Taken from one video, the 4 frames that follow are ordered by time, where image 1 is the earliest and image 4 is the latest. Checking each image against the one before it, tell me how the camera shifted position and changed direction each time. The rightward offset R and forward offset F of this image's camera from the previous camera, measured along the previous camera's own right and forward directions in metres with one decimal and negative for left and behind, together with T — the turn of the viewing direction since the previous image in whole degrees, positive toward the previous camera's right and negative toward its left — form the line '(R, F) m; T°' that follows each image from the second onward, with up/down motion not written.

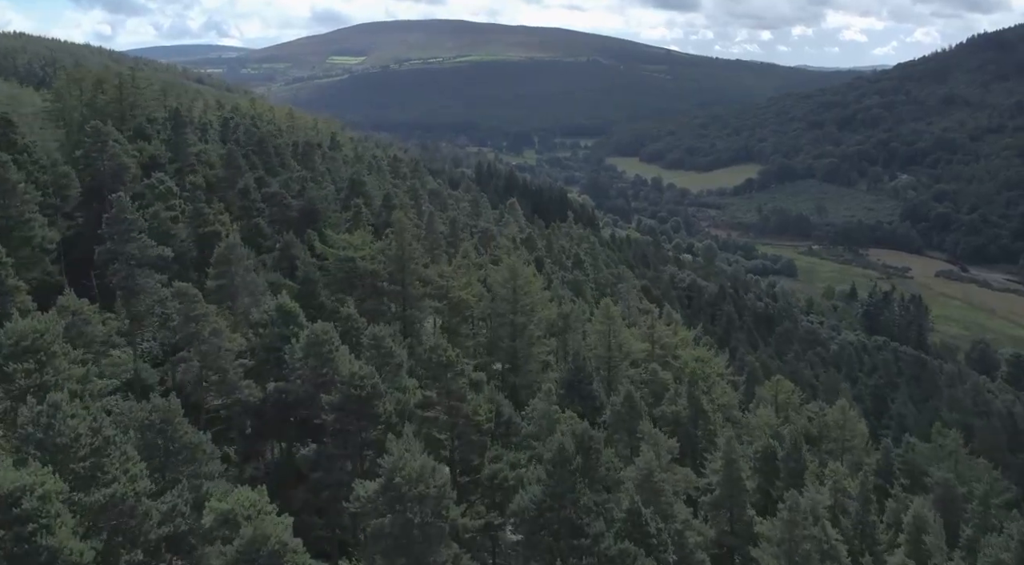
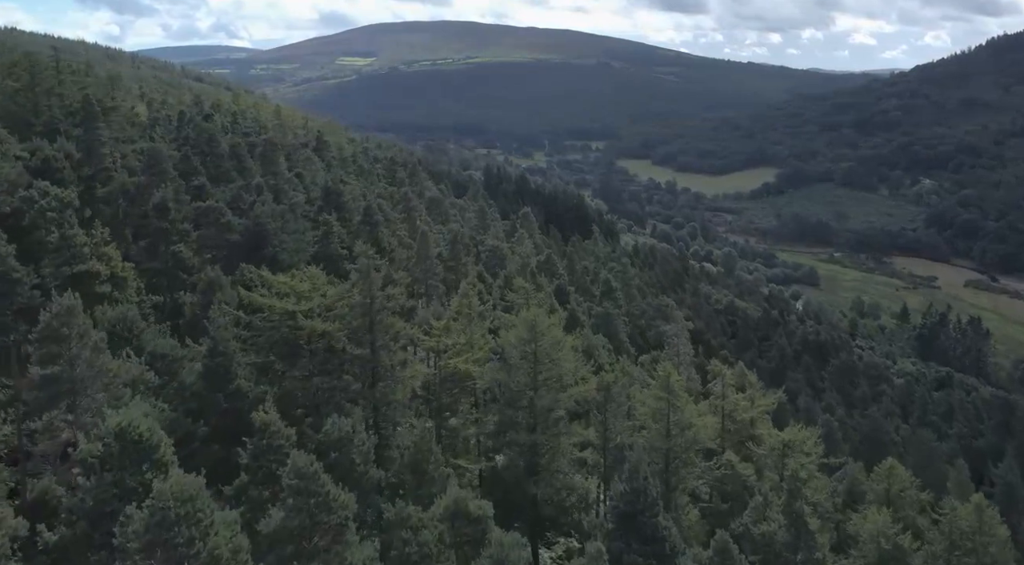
(-0.6, +19.6) m; -1°
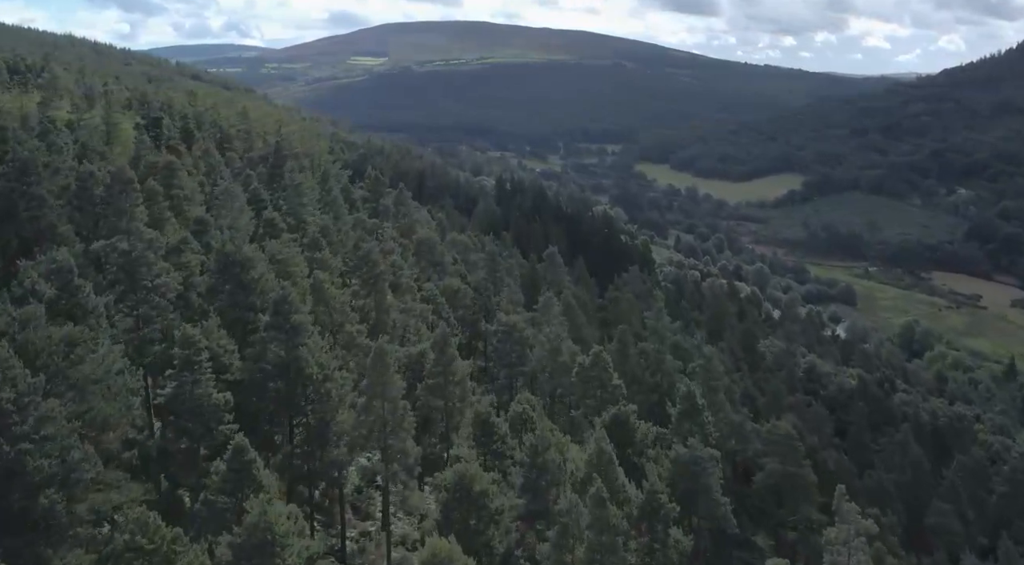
(-0.9, +31.4) m; -1°
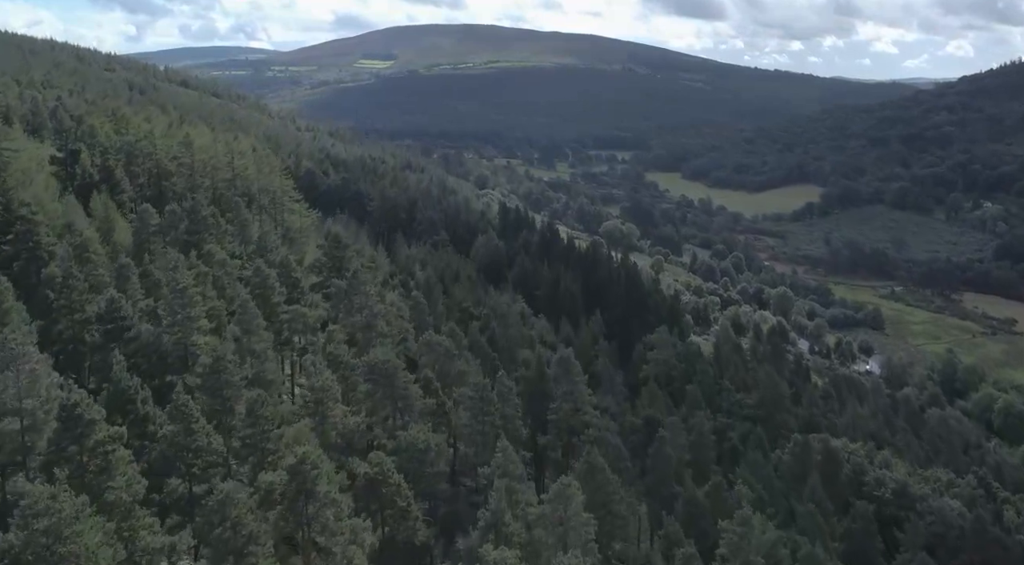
(+0.5, +25.6) m; 0°
